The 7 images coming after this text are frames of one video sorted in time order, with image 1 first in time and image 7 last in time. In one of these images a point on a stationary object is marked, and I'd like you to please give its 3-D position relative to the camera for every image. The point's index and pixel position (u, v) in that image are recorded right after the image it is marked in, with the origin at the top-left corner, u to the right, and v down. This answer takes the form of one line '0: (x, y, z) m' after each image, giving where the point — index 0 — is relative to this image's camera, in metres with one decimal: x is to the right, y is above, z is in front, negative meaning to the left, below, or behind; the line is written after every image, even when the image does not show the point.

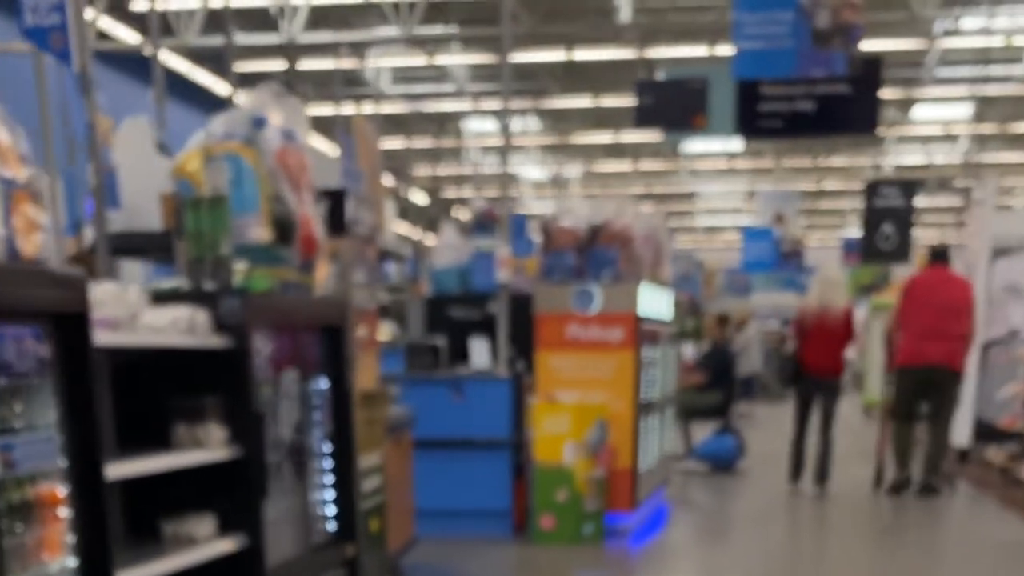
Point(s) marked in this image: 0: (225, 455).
0: (-0.4, -0.3, +2.5) m
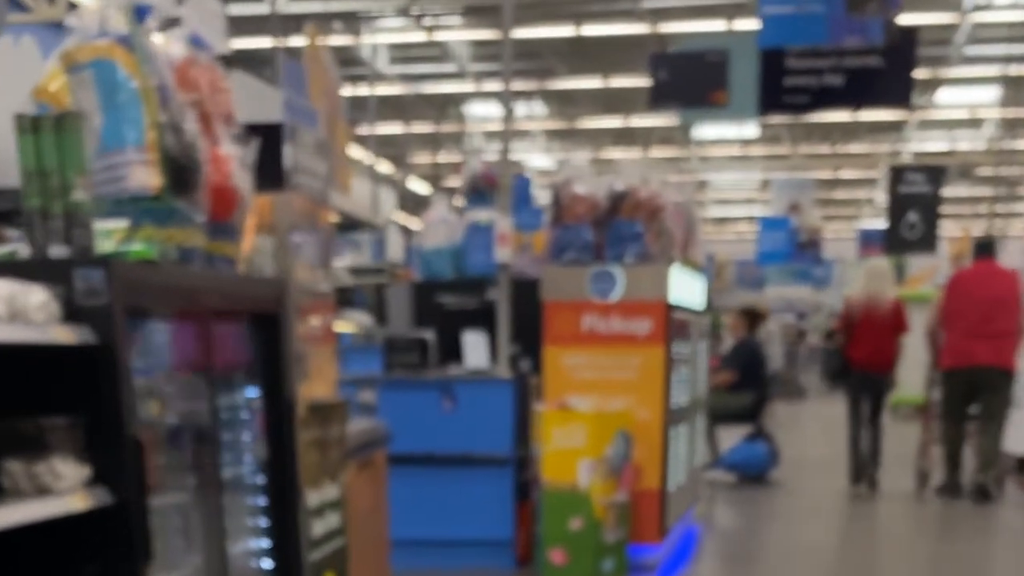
0: (-0.4, -0.2, +1.7) m
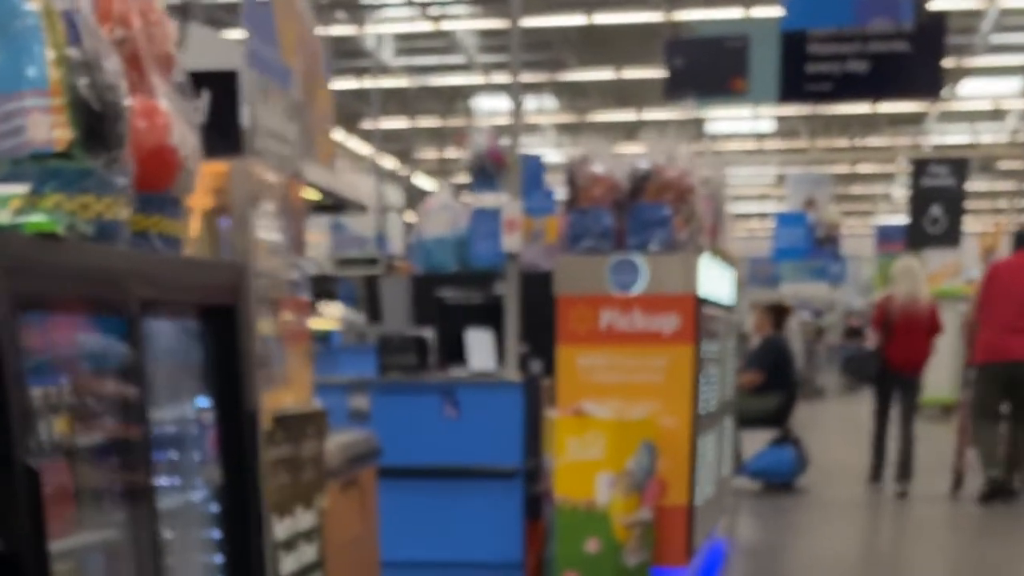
0: (-0.4, -0.2, +1.2) m
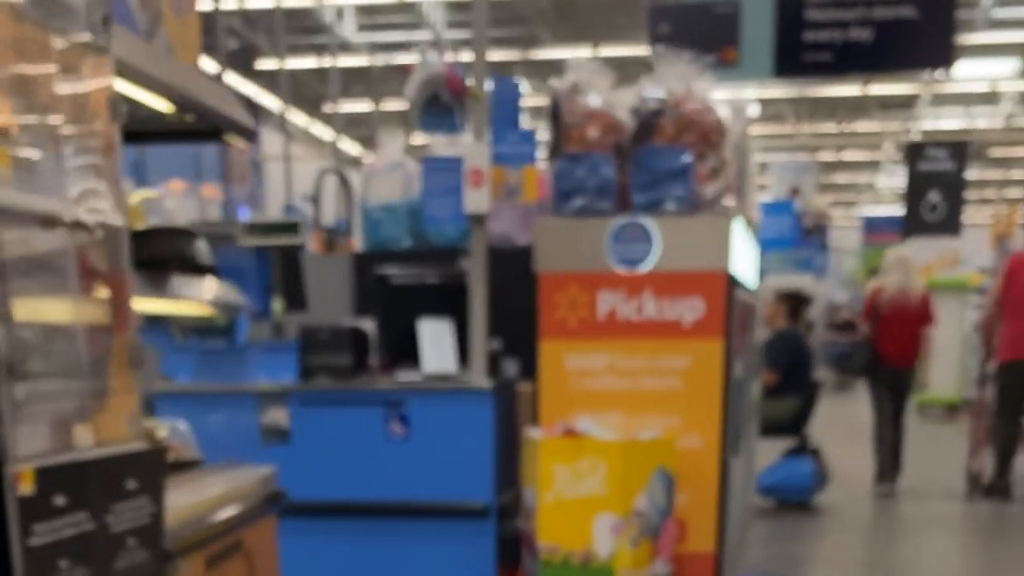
0: (-0.4, -0.2, +0.3) m
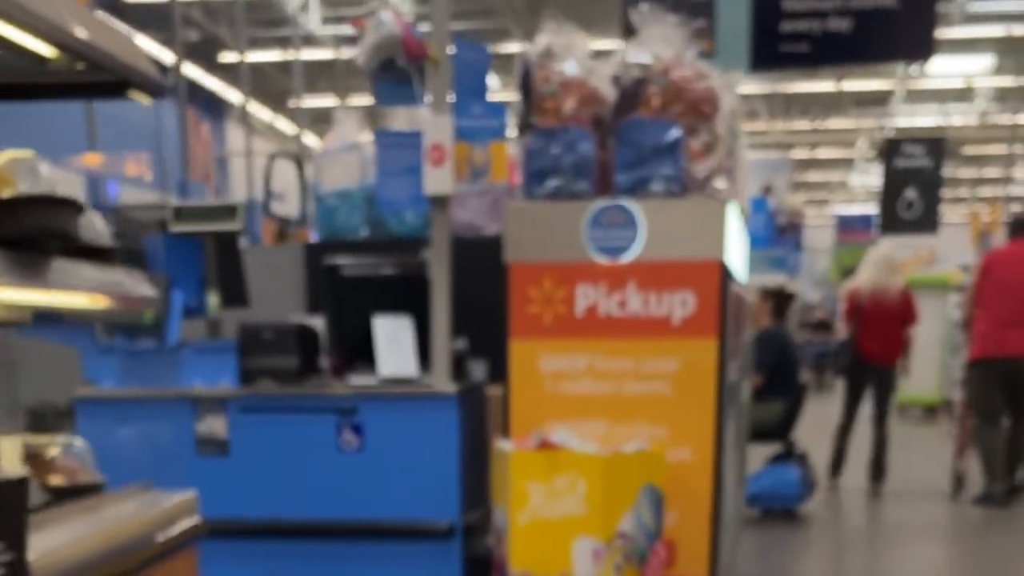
0: (-0.5, -0.2, 0.0) m
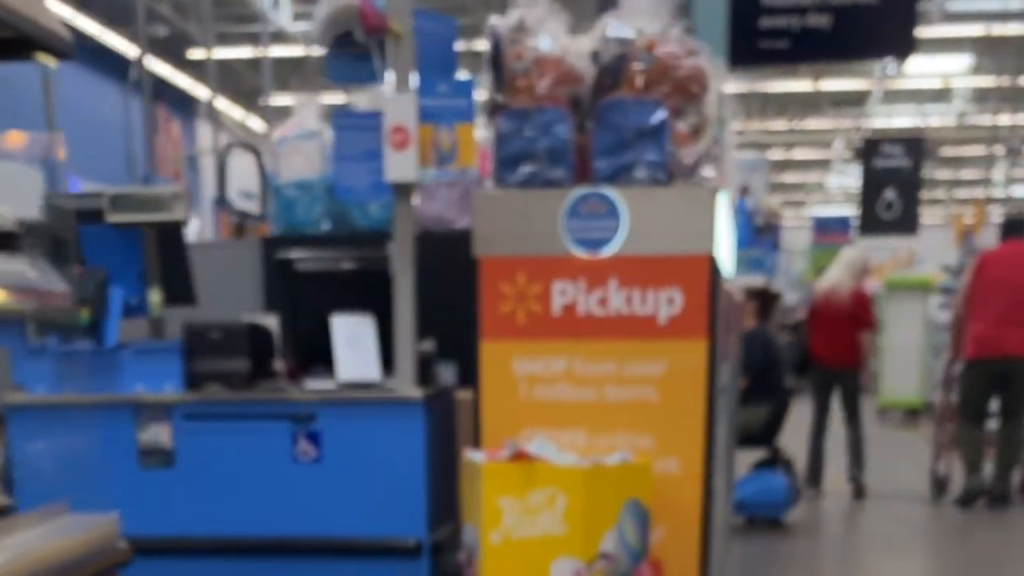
0: (-0.5, -0.2, -0.2) m
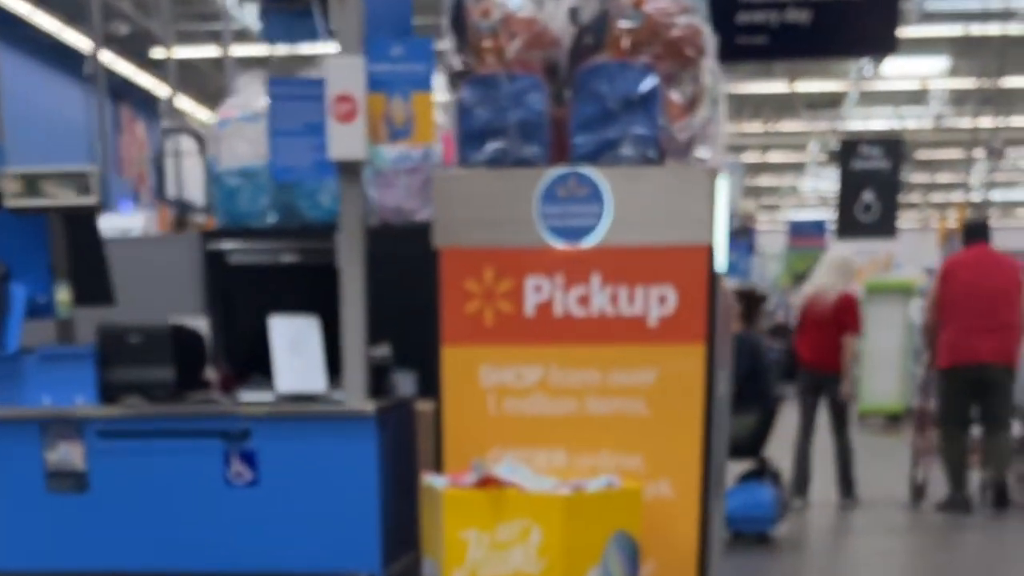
0: (-0.5, -0.1, -0.5) m
